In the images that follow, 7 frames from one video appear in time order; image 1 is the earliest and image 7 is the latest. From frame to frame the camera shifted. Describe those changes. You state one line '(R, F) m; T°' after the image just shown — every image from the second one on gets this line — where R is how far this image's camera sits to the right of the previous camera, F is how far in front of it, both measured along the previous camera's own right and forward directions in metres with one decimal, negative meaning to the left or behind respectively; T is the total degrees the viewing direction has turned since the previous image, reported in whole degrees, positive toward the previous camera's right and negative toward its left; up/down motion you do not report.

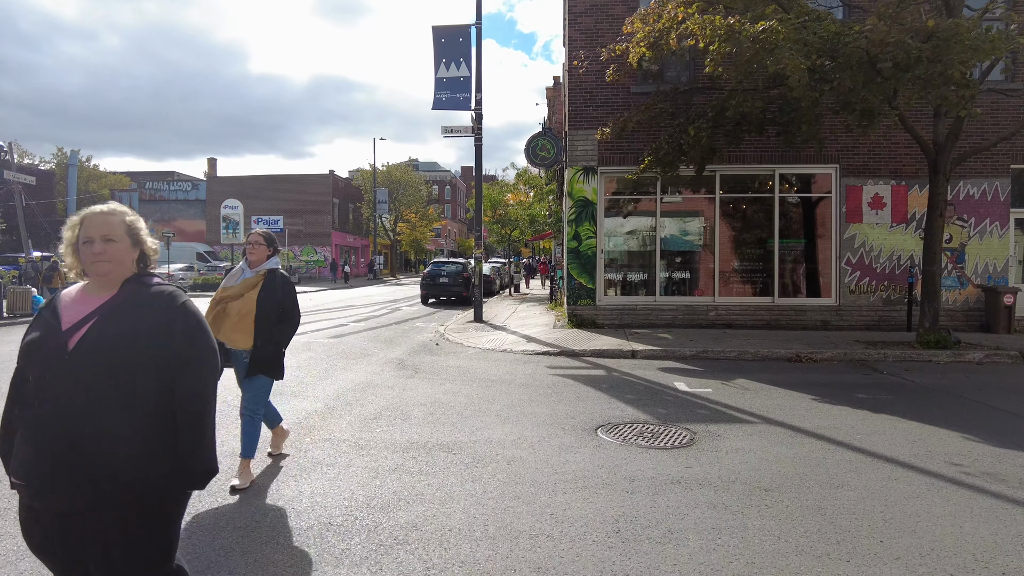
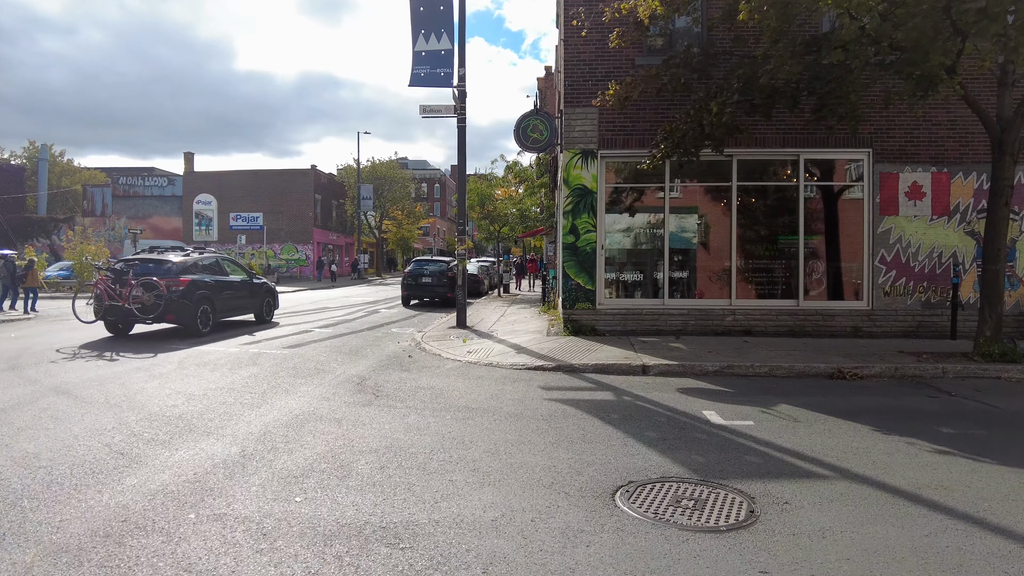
(+0.1, +1.8) m; +1°
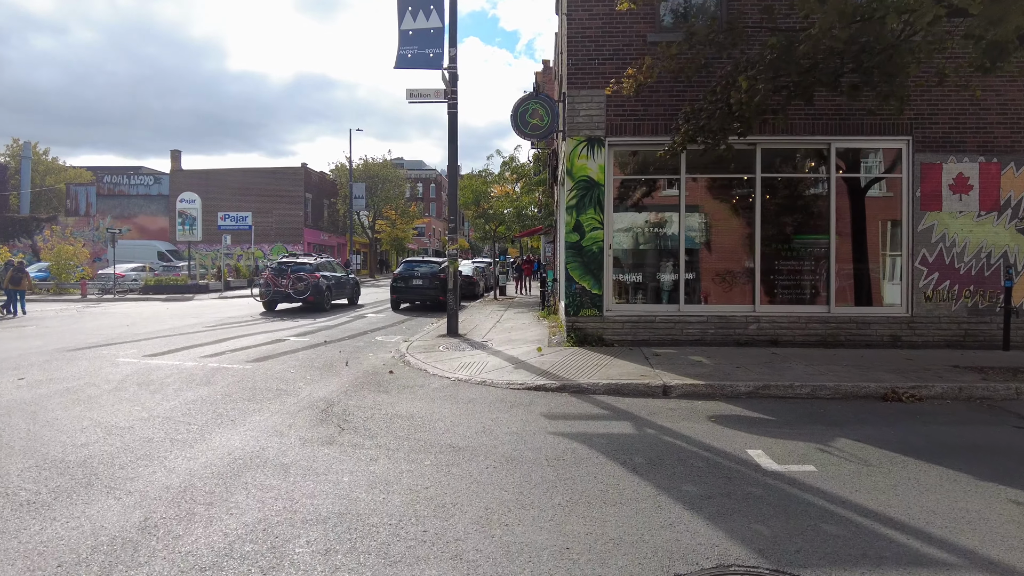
(0.0, +1.3) m; 0°
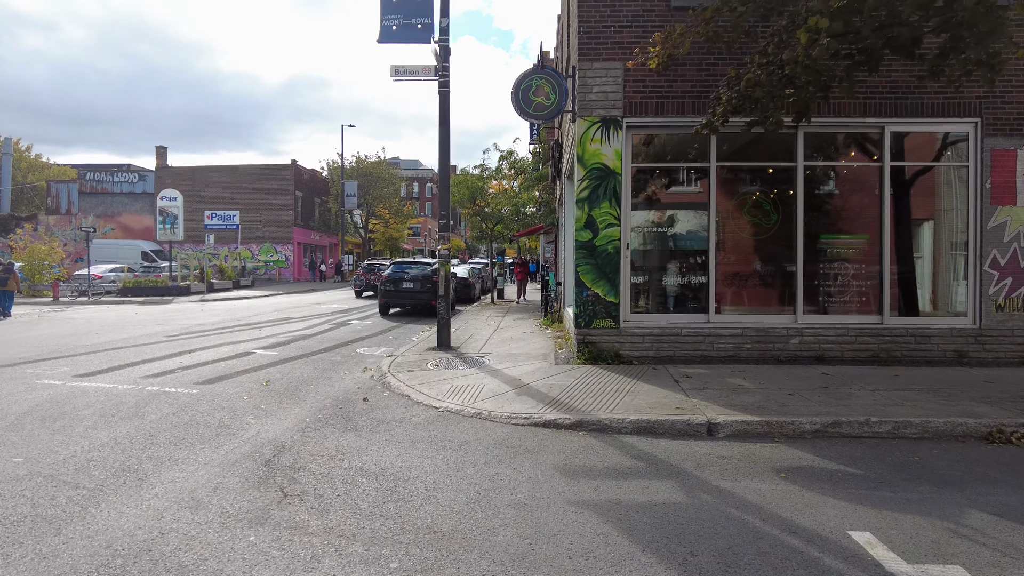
(-0.1, +1.6) m; 0°
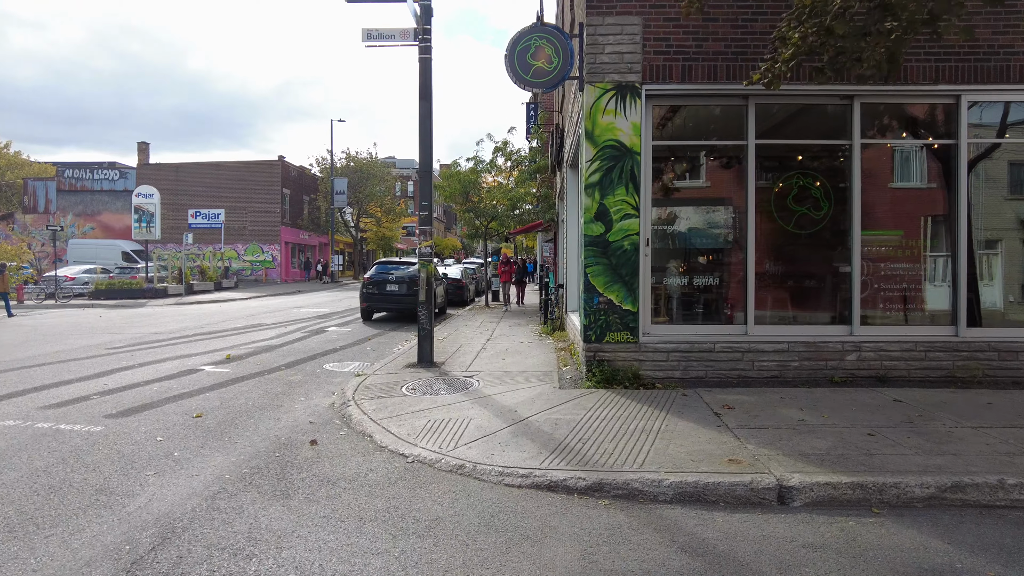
(0.0, +1.7) m; 0°
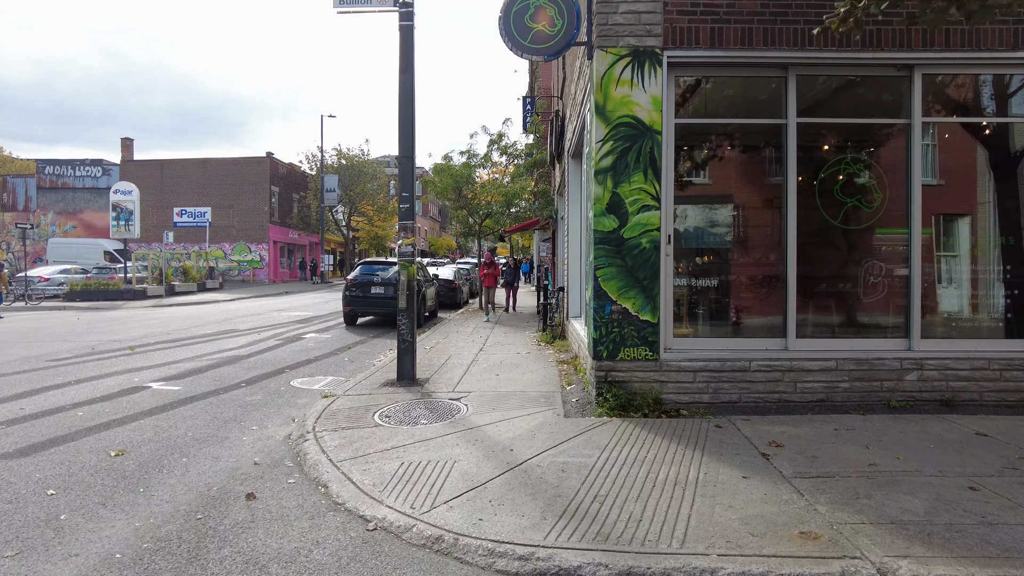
(0.0, +1.2) m; 0°
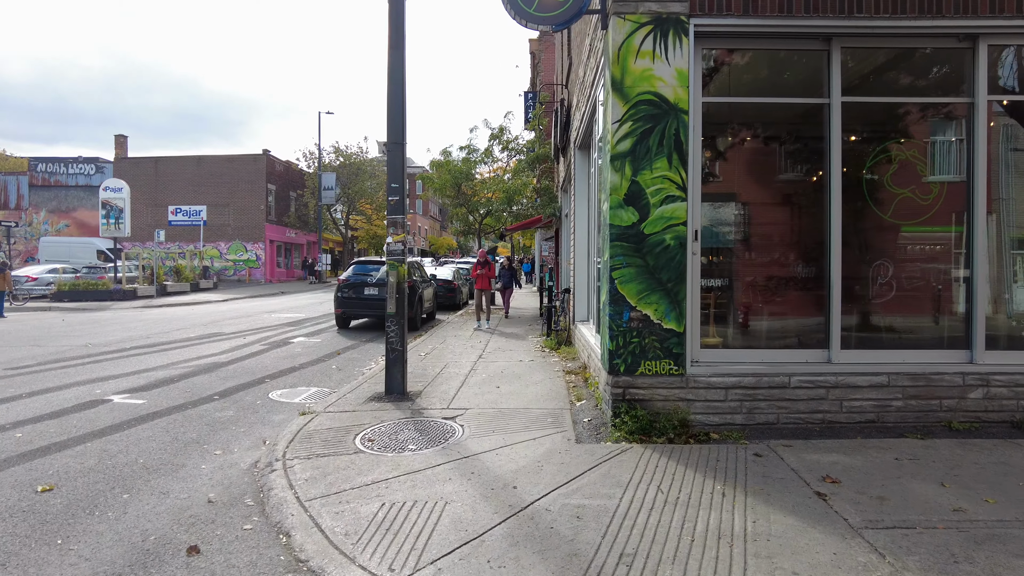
(0.0, +0.8) m; 0°
